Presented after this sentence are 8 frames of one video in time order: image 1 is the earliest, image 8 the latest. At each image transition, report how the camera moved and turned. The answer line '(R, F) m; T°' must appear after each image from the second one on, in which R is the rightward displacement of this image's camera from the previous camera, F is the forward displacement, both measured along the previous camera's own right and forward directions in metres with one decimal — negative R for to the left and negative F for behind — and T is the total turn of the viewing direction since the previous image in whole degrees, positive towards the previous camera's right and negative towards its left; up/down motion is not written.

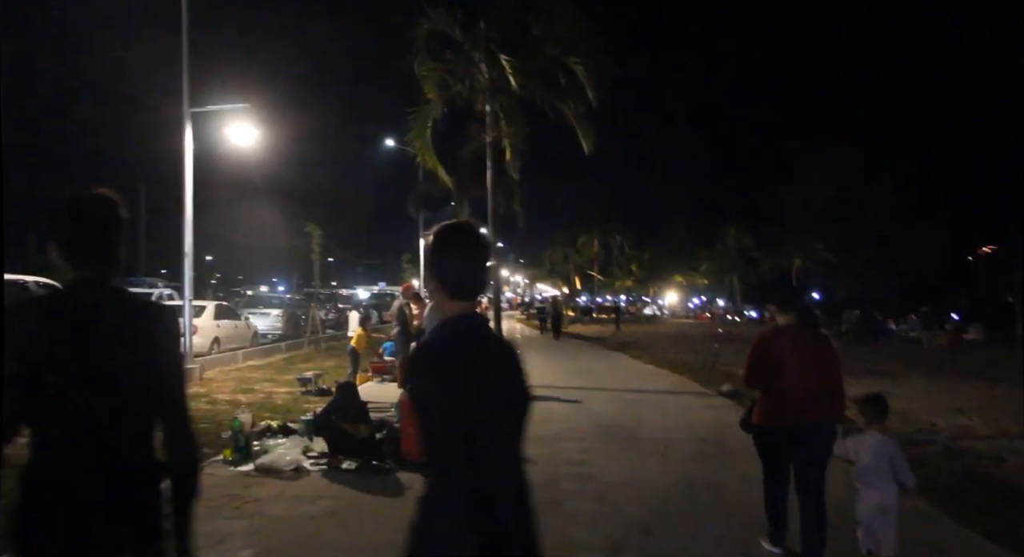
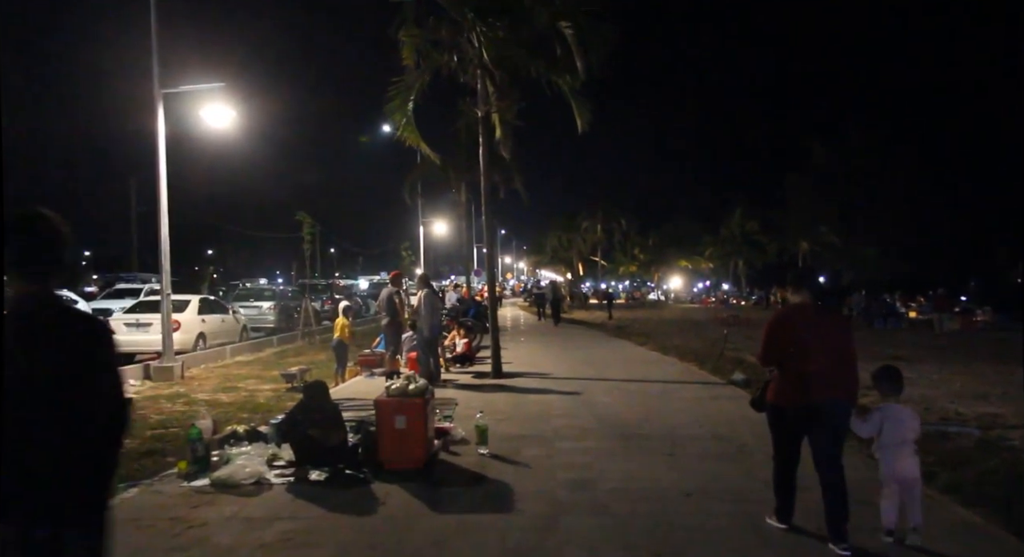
(+0.2, +0.9) m; 0°
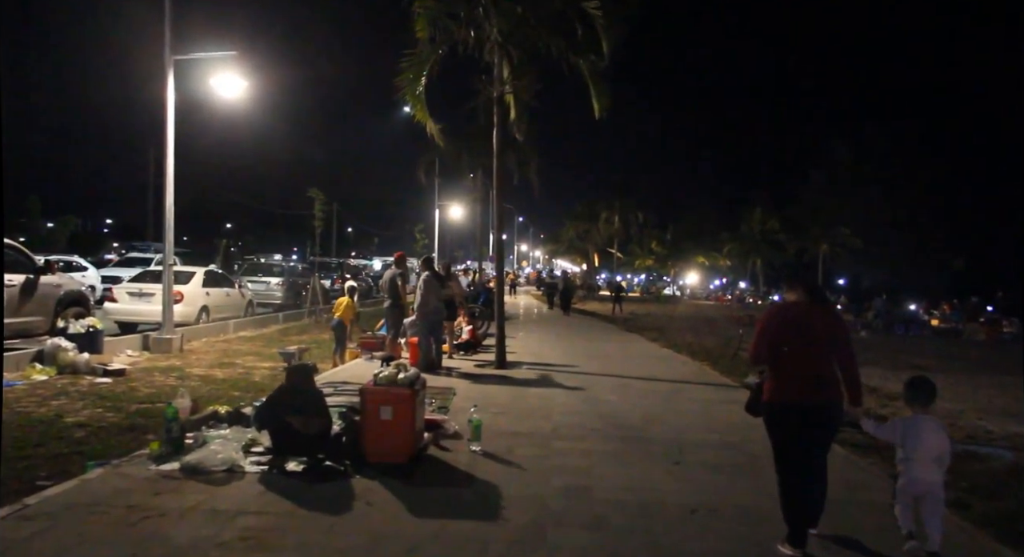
(+0.1, +0.5) m; -1°
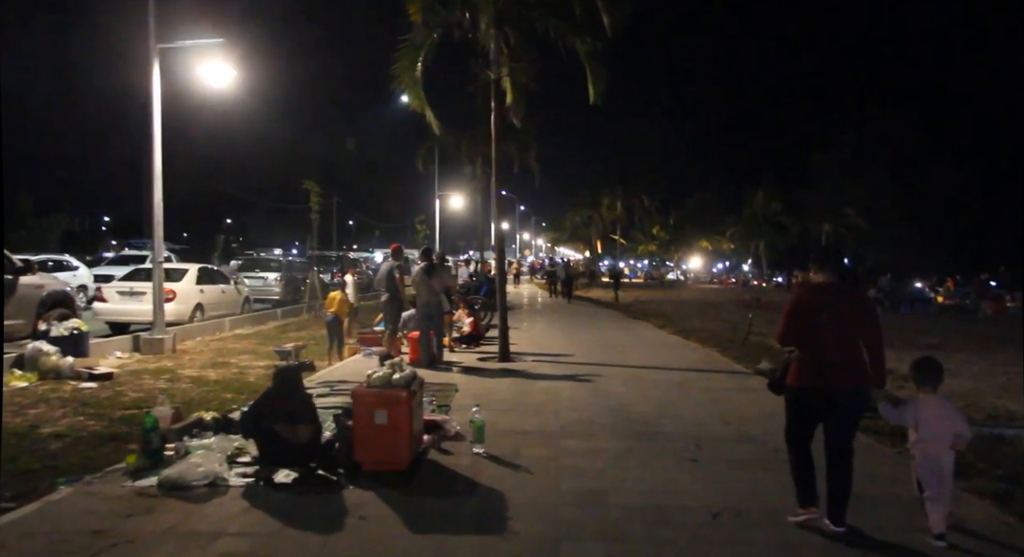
(0.0, +0.5) m; 0°
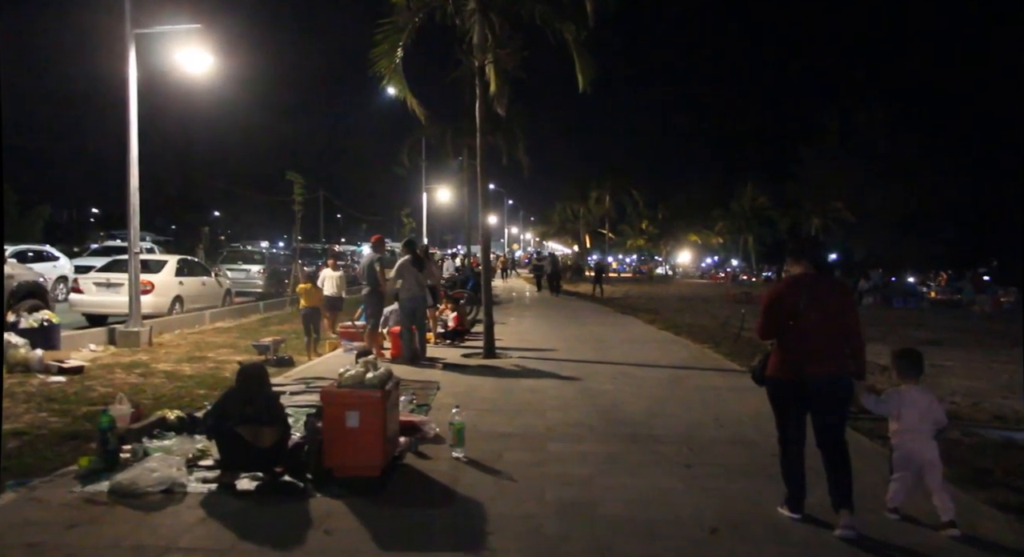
(+0.1, +0.4) m; +1°
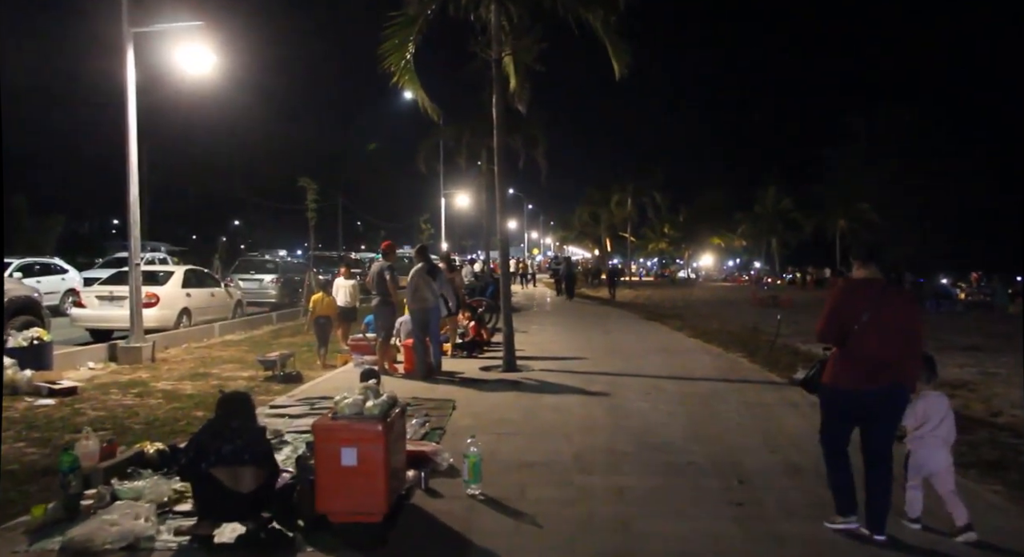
(0.0, +0.9) m; -2°
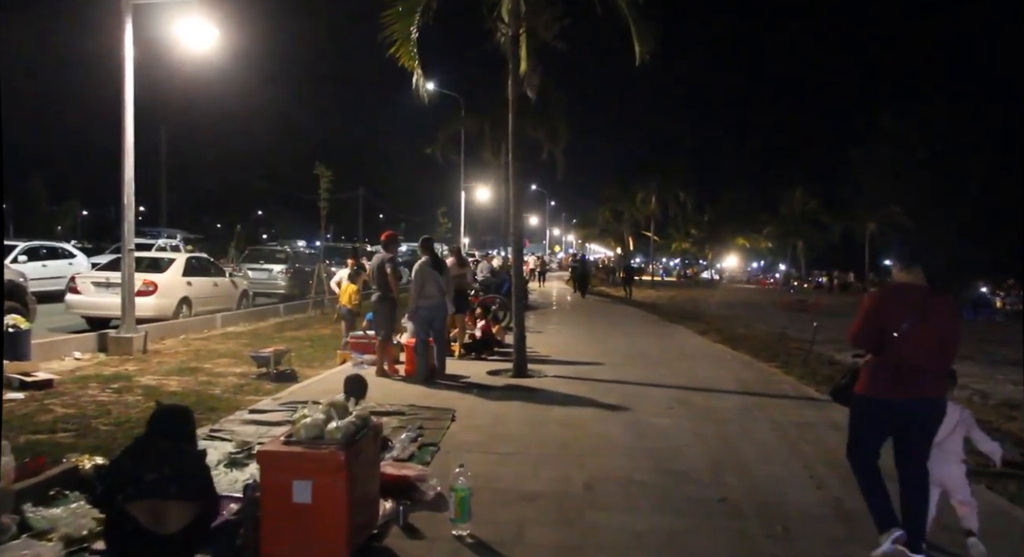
(+0.1, +1.0) m; -2°
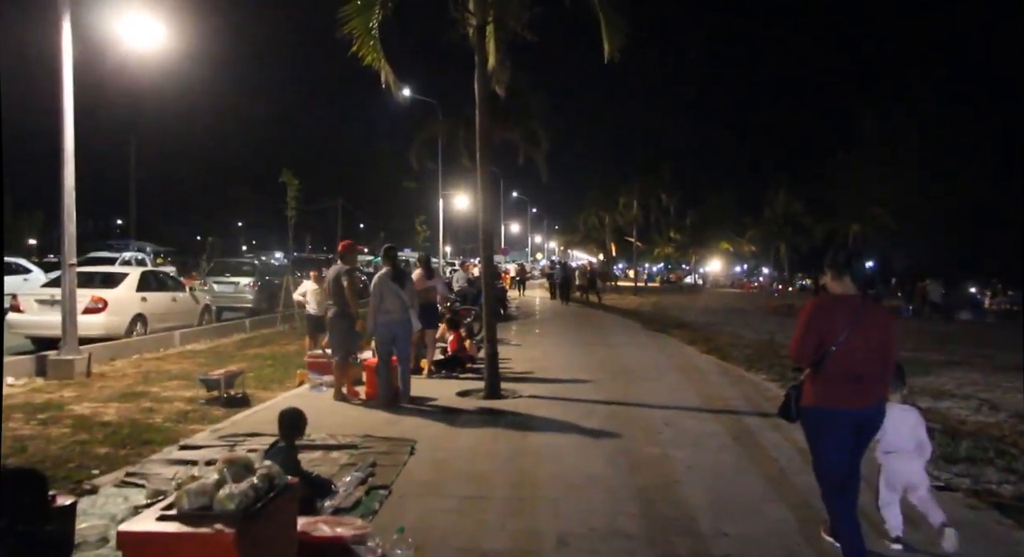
(+0.2, +0.8) m; +1°
